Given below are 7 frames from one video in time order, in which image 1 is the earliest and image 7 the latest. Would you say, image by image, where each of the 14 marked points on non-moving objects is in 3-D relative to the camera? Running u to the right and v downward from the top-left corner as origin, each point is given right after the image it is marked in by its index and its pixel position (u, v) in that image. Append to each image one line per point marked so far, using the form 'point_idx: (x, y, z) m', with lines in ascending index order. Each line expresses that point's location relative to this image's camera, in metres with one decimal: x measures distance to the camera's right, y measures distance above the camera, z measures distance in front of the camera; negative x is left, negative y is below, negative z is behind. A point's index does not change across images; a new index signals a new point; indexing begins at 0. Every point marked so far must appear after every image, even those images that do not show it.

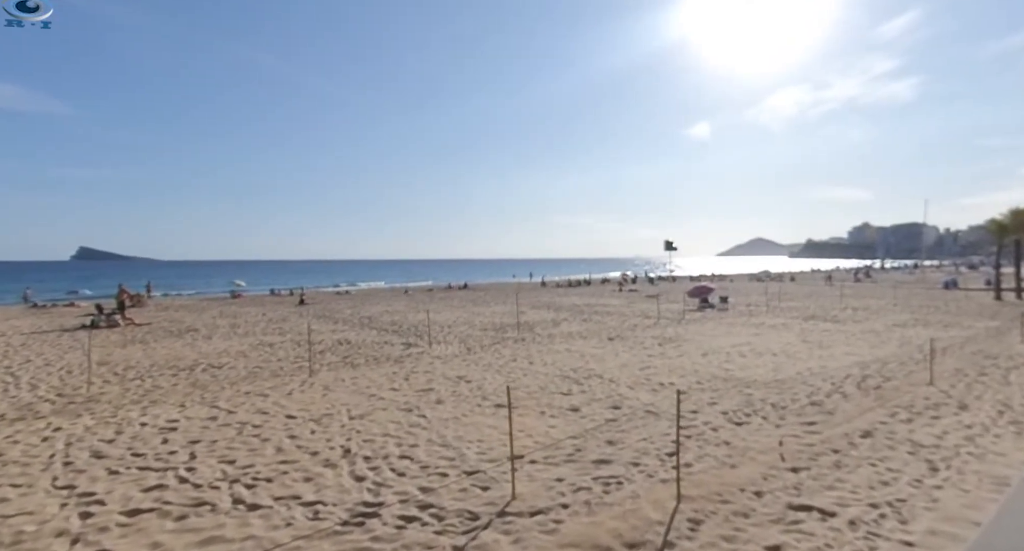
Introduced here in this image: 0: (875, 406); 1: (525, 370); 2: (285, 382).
0: (+5.1, -1.8, +7.5) m
1: (+0.2, -1.7, +10.1) m
2: (-3.5, -1.7, +8.4) m
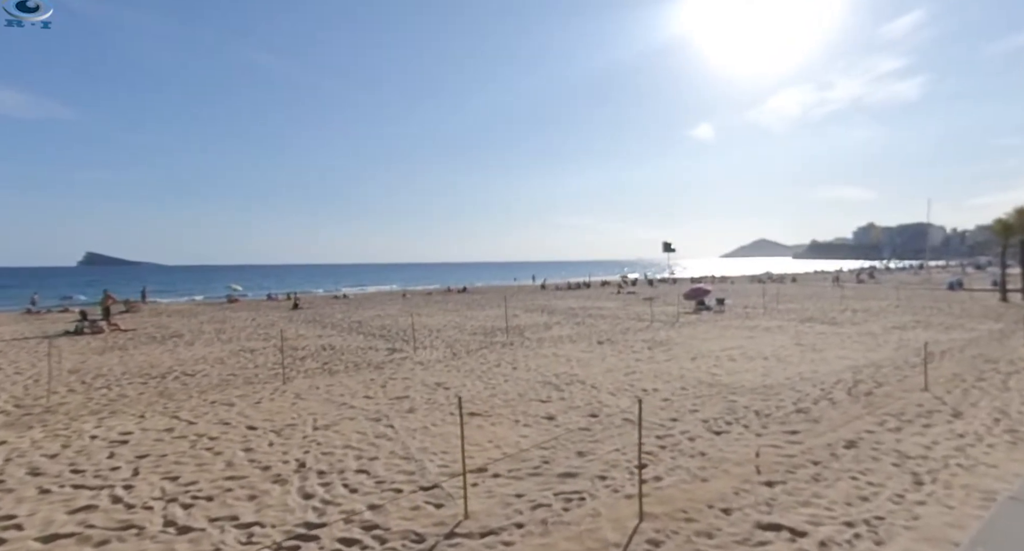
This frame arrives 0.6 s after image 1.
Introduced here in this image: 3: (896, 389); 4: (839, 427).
0: (+4.7, -1.8, +7.3) m
1: (-0.1, -1.8, +9.8) m
2: (-3.9, -1.8, +8.2) m
3: (+6.3, -1.9, +8.9) m
4: (+4.0, -1.8, +6.5) m
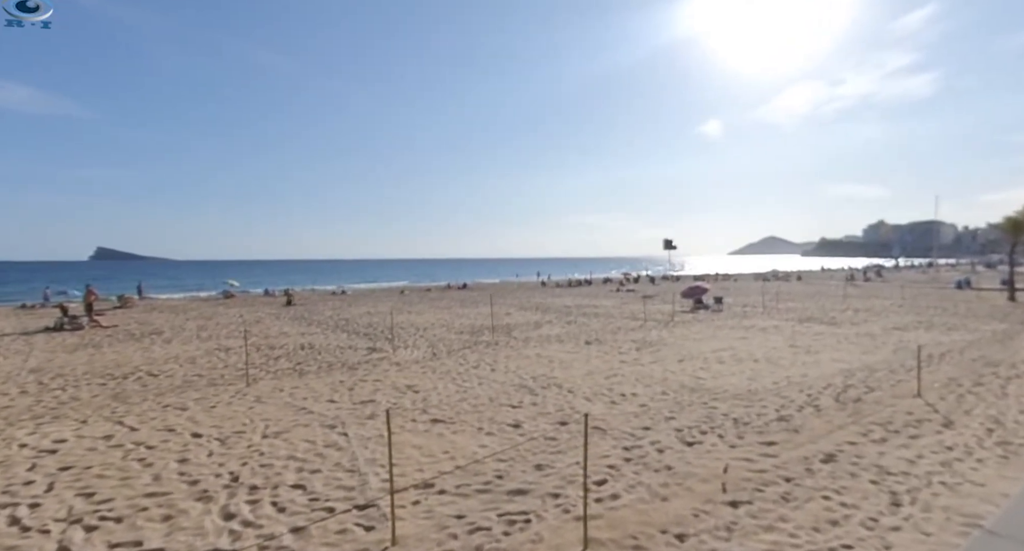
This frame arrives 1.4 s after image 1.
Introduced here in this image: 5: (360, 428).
0: (+4.3, -1.9, +6.9) m
1: (-0.5, -1.8, +9.5) m
2: (-4.3, -1.7, +7.9) m
3: (+5.9, -1.9, +8.5) m
4: (+3.5, -1.9, +6.2) m
5: (-1.8, -1.8, +6.3) m
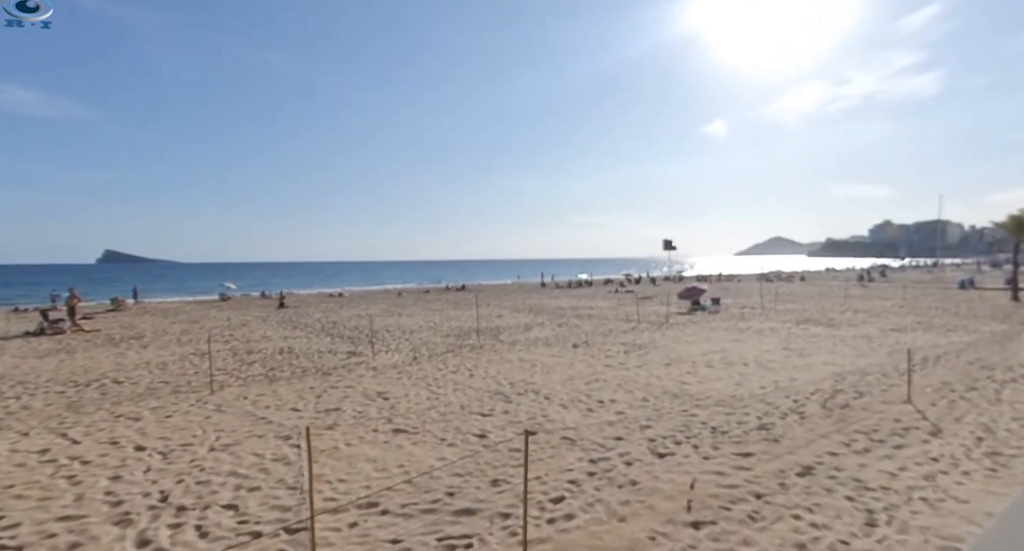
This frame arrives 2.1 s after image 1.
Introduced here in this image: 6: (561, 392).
0: (+3.9, -1.9, +6.5) m
1: (-0.9, -1.8, +9.2) m
2: (-4.7, -1.8, +7.6) m
3: (+5.5, -1.9, +8.1) m
4: (+3.1, -1.9, +5.8) m
5: (-2.2, -1.8, +6.0) m
6: (+0.8, -1.8, +8.5) m
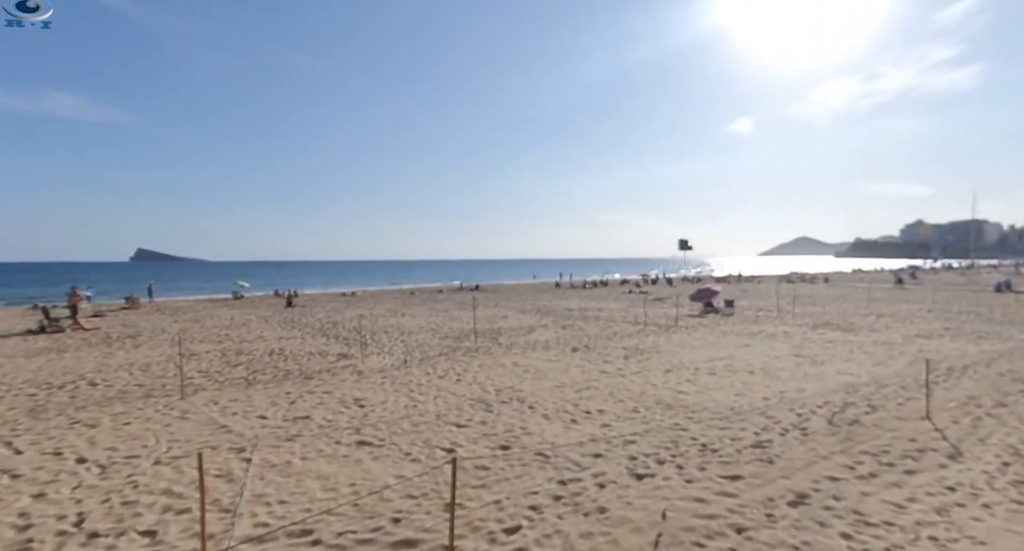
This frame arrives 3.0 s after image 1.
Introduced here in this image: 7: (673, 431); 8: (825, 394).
0: (+3.6, -1.9, +6.0) m
1: (-1.1, -1.8, +8.7) m
2: (-5.0, -1.8, +7.3) m
3: (+5.2, -1.9, +7.5) m
4: (+2.8, -1.9, +5.3) m
5: (-2.5, -1.8, +5.6) m
6: (+0.5, -1.9, +8.1) m
7: (+2.0, -1.9, +6.7) m
8: (+5.1, -1.9, +8.8) m
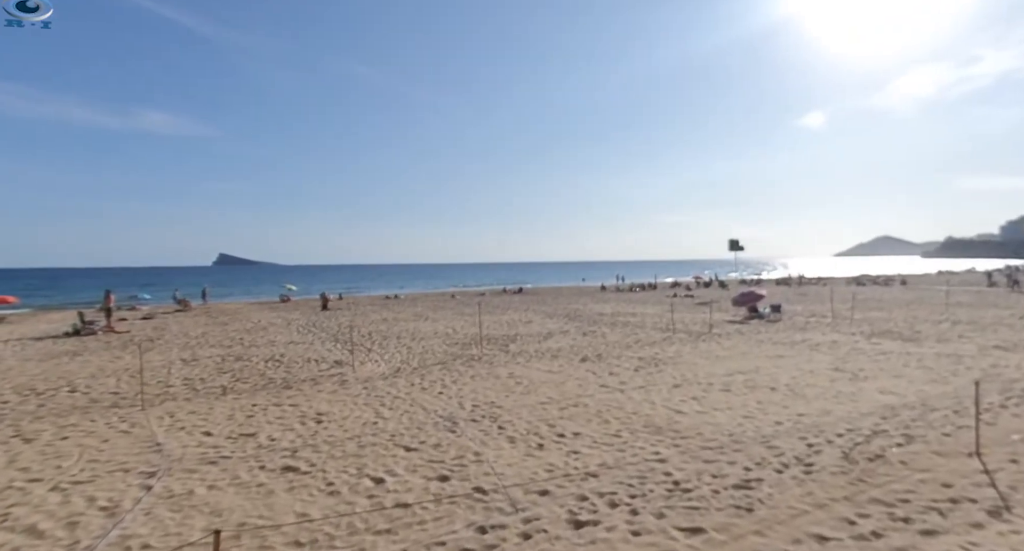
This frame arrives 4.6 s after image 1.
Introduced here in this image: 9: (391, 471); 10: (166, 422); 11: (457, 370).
0: (+2.9, -2.0, +4.9) m
1: (-1.5, -1.9, +8.1) m
2: (-5.4, -1.9, +7.1) m
3: (+4.8, -2.0, +6.2) m
4: (+2.1, -2.0, +4.3) m
5: (-3.1, -1.9, +5.1) m
6: (+0.1, -2.0, +7.3) m
7: (+1.4, -2.0, +5.7) m
8: (+4.8, -2.0, +7.5) m
9: (-1.2, -2.0, +5.5) m
10: (-4.4, -1.9, +7.0) m
11: (-1.1, -1.9, +11.0) m
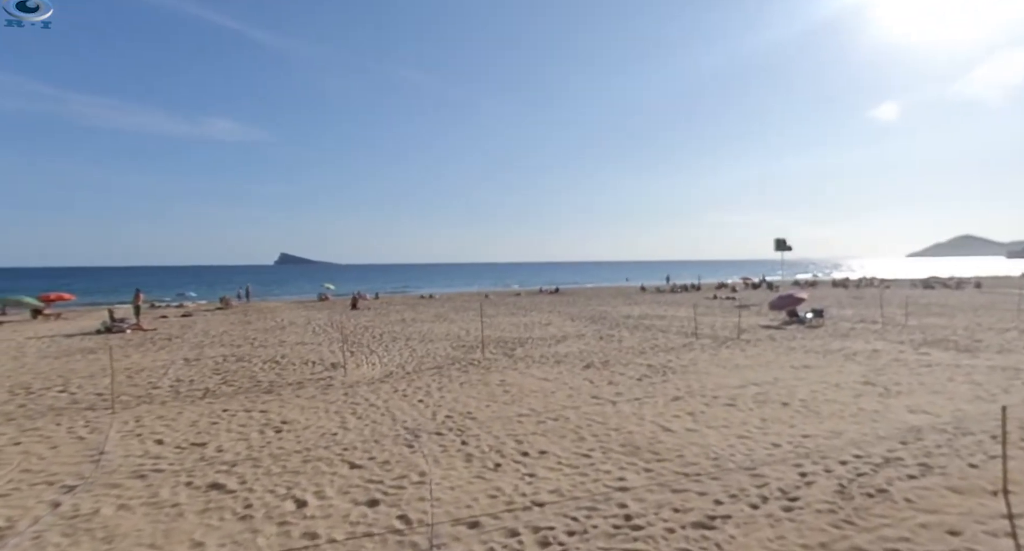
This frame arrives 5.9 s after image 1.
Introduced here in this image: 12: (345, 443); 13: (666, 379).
0: (+2.3, -2.1, +4.1) m
1: (-1.8, -2.0, +7.7) m
2: (-5.8, -1.9, +7.0) m
3: (+4.2, -2.1, +5.3) m
4: (+1.4, -2.0, +3.6) m
5: (-3.7, -1.9, +4.9) m
6: (-0.3, -2.0, +6.8) m
7: (+0.9, -2.0, +5.1) m
8: (+4.4, -2.1, +6.6) m
9: (-1.8, -2.0, +5.1) m
10: (-4.9, -1.9, +6.9) m
11: (-1.2, -1.9, +10.6) m
12: (-1.9, -2.0, +6.5) m
13: (+3.0, -2.0, +10.2) m
